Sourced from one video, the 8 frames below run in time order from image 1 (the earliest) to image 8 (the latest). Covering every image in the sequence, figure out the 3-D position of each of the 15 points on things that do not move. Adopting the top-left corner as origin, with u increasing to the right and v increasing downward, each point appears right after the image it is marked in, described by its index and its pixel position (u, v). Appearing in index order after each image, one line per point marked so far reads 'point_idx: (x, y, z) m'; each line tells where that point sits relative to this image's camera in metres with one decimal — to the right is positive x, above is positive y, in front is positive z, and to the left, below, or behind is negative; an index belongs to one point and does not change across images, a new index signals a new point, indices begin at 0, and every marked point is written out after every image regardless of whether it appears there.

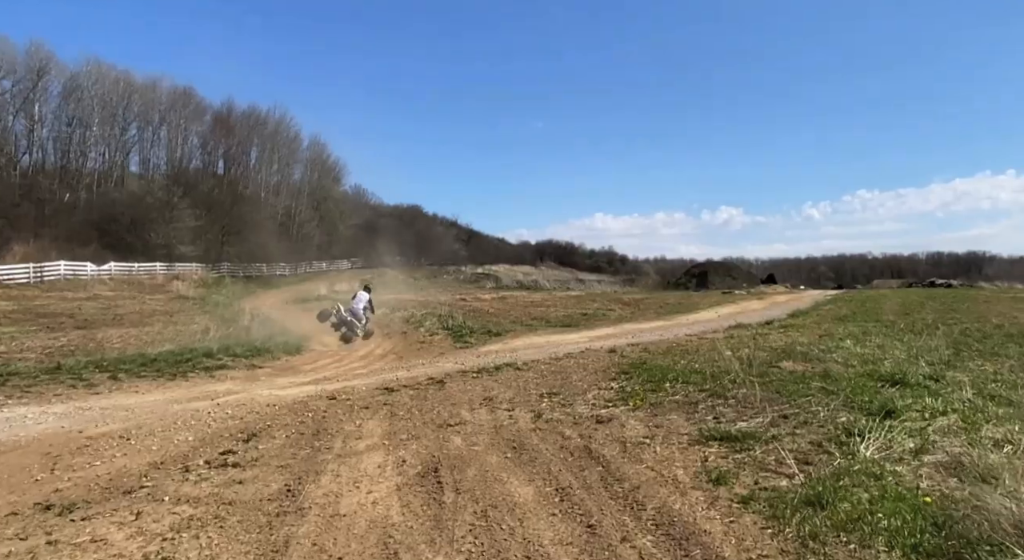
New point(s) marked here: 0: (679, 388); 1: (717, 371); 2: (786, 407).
0: (+2.7, -1.8, +10.5) m
1: (+3.7, -1.6, +11.6) m
2: (+3.7, -1.7, +8.8) m
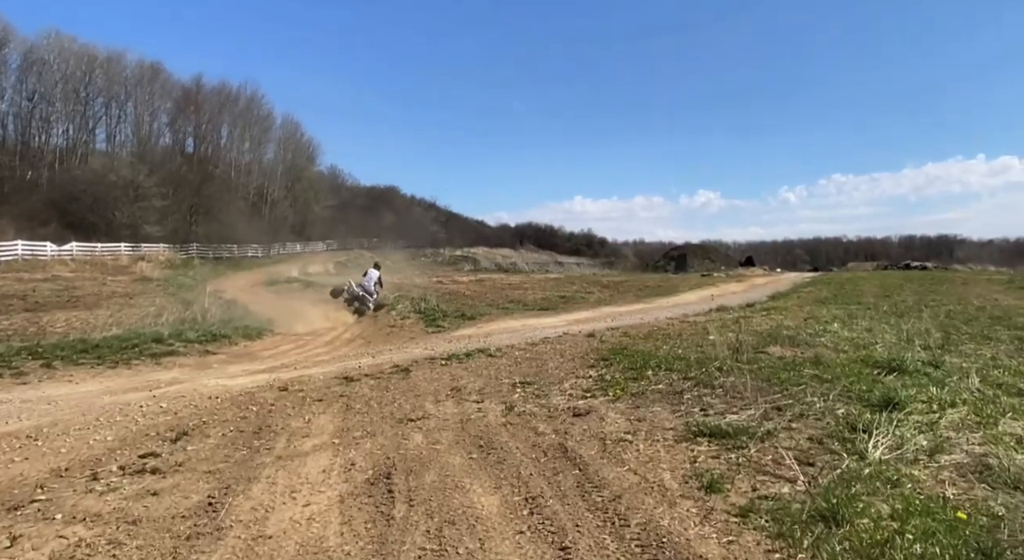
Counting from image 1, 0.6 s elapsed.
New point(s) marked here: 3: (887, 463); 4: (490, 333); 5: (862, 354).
0: (+2.3, -1.5, +9.8) m
1: (+3.2, -1.3, +10.9) m
2: (+3.3, -1.5, +8.1) m
3: (+3.0, -1.5, +5.3) m
4: (-0.6, -1.4, +17.1) m
5: (+5.6, -1.2, +10.5) m
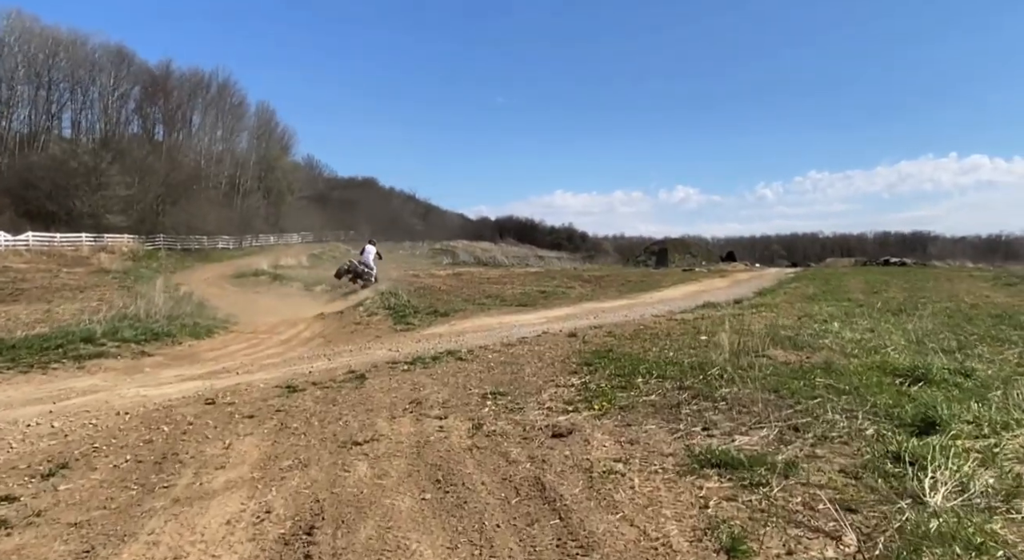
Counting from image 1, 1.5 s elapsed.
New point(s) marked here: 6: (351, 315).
0: (+1.9, -1.4, +8.6) m
1: (+2.8, -1.2, +9.7) m
2: (+3.0, -1.4, +6.9) m
3: (+2.8, -1.5, +4.1) m
4: (-1.2, -1.2, +15.8) m
5: (+5.2, -1.1, +9.4) m
6: (-4.6, -1.0, +18.8) m
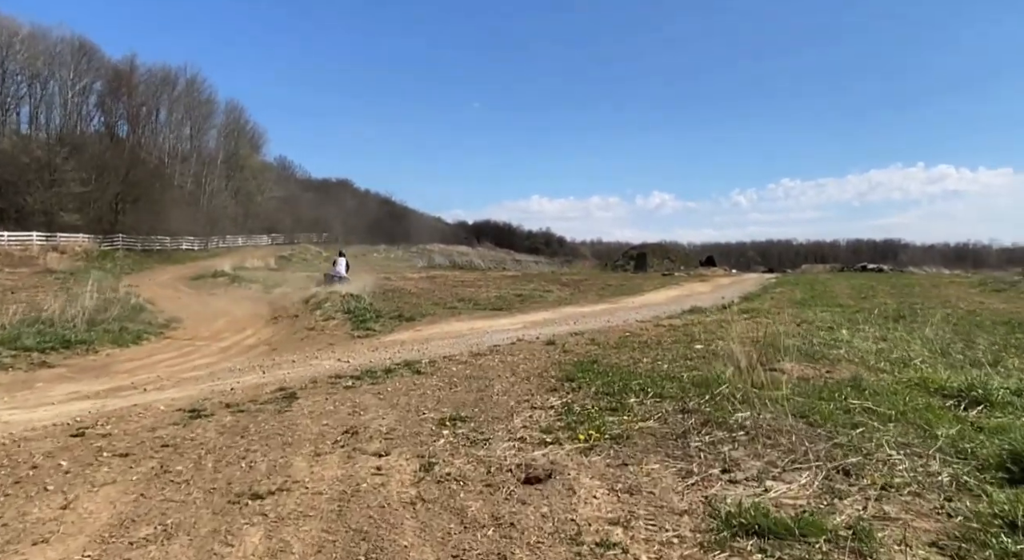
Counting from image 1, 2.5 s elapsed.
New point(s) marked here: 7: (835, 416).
0: (+1.5, -1.4, +7.0) m
1: (+2.4, -1.2, +8.2) m
2: (+2.7, -1.4, +5.4) m
3: (+2.6, -1.4, +2.5) m
4: (-1.8, -1.2, +14.1) m
5: (+4.8, -1.1, +7.9) m
6: (-5.4, -1.0, +17.0) m
7: (+3.1, -1.3, +6.3) m
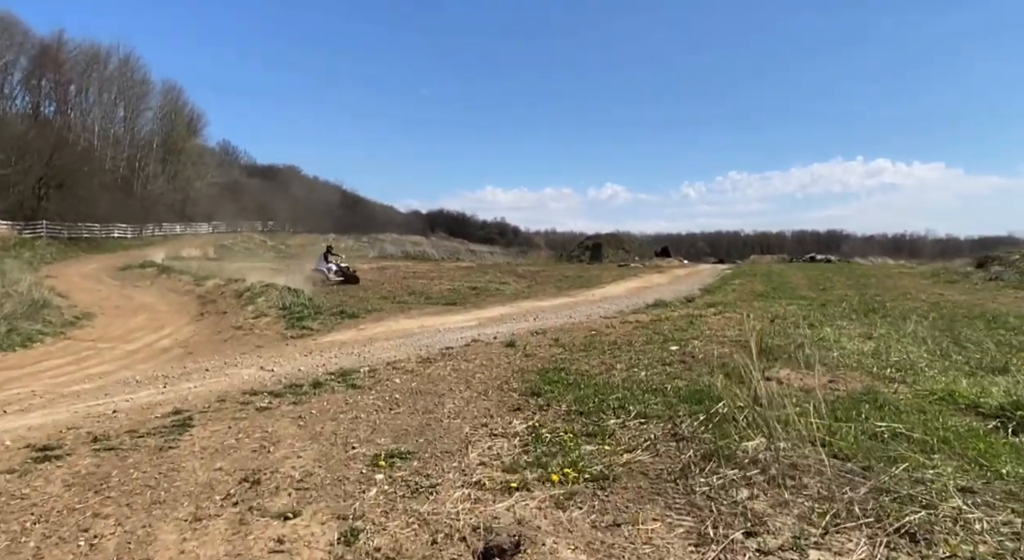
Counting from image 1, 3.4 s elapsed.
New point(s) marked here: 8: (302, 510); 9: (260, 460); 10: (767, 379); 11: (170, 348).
0: (+1.1, -1.3, +5.7) m
1: (+1.9, -1.2, +6.9) m
2: (+2.4, -1.4, +4.2) m
3: (+2.5, -1.5, +1.3) m
4: (-2.7, -1.1, +12.5) m
5: (+4.4, -1.1, +6.9) m
6: (-6.4, -0.9, +15.2) m
7: (+2.7, -1.3, +5.1) m
8: (-1.3, -1.5, +4.2) m
9: (-1.9, -1.4, +5.0) m
10: (+2.9, -1.1, +7.4) m
11: (-6.3, -1.2, +12.1) m
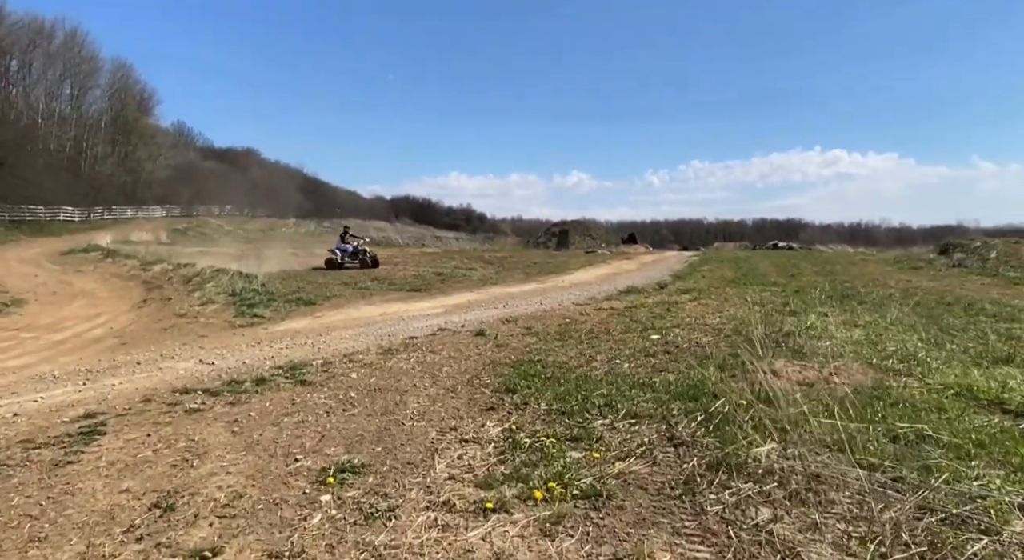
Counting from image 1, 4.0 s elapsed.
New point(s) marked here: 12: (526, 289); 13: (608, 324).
0: (+0.9, -1.2, +4.9) m
1: (+1.7, -1.0, +6.2) m
2: (+2.3, -1.3, +3.5) m
3: (+2.5, -1.4, +0.7) m
4: (-3.2, -0.8, +11.6) m
5: (+4.1, -0.9, +6.3) m
6: (-7.1, -0.5, +14.1) m
7: (+2.6, -1.2, +4.4) m
8: (-1.5, -1.3, +3.4) m
9: (-2.1, -1.2, +4.1) m
10: (+2.6, -0.9, +6.7) m
11: (-6.8, -0.9, +11.0) m
12: (+0.4, -0.3, +19.4) m
13: (+1.6, -0.7, +11.2) m
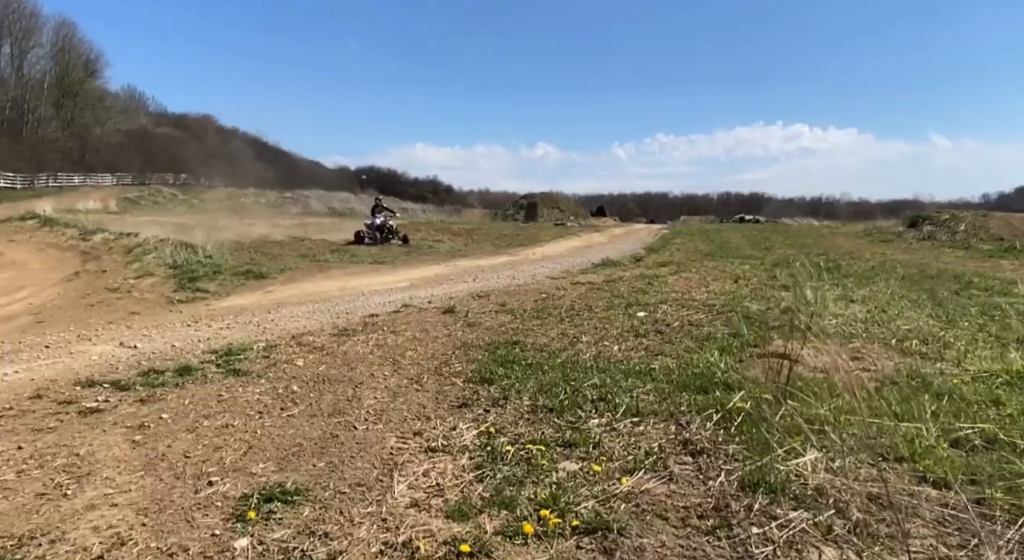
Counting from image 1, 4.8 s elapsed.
0: (+0.8, -1.0, +4.0) m
1: (+1.5, -0.8, +5.3) m
2: (+2.2, -1.1, +2.6) m
3: (+2.6, -1.4, -0.1) m
4: (-3.7, -0.4, +10.4) m
5: (+3.9, -0.7, +5.5) m
6: (-7.7, +0.1, +12.7) m
7: (+2.5, -1.0, +3.6) m
8: (-1.5, -1.2, +2.3) m
9: (-2.1, -1.1, +3.0) m
10: (+2.3, -0.7, +5.9) m
11: (-7.2, -0.5, +9.7) m
12: (-0.4, +0.5, +18.4) m
13: (+1.2, -0.3, +10.3) m
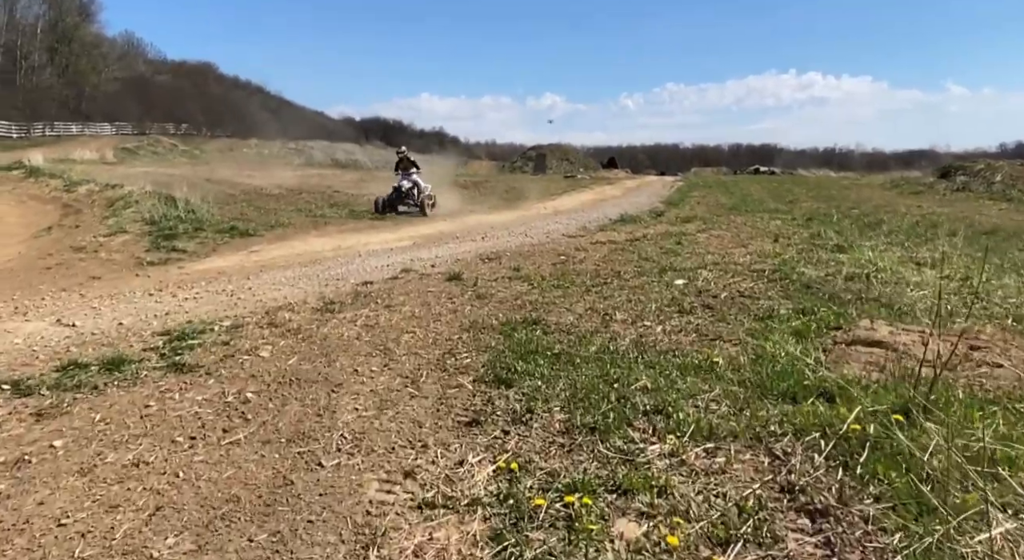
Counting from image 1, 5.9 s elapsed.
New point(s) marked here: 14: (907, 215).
0: (+0.9, -0.9, +2.8) m
1: (+1.6, -0.6, +4.1) m
2: (+2.3, -1.2, +1.4) m
3: (+2.7, -1.6, -1.4) m
4: (-3.5, +0.2, +9.2) m
5: (+4.0, -0.5, +4.2) m
6: (-7.4, +0.8, +11.4) m
7: (+2.6, -0.9, +2.3) m
8: (-1.4, -1.2, +1.1) m
9: (-2.0, -1.0, +1.8) m
10: (+2.5, -0.5, +4.6) m
11: (-7.0, 0.0, +8.5) m
12: (-0.1, +1.7, +17.0) m
13: (+1.4, +0.2, +9.0) m
14: (+11.2, +1.7, +18.4) m
